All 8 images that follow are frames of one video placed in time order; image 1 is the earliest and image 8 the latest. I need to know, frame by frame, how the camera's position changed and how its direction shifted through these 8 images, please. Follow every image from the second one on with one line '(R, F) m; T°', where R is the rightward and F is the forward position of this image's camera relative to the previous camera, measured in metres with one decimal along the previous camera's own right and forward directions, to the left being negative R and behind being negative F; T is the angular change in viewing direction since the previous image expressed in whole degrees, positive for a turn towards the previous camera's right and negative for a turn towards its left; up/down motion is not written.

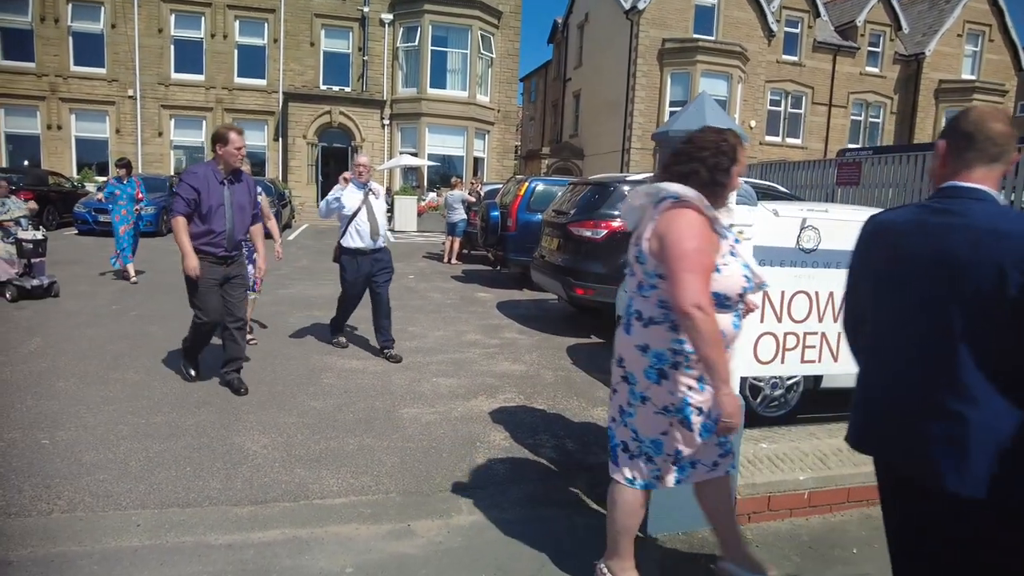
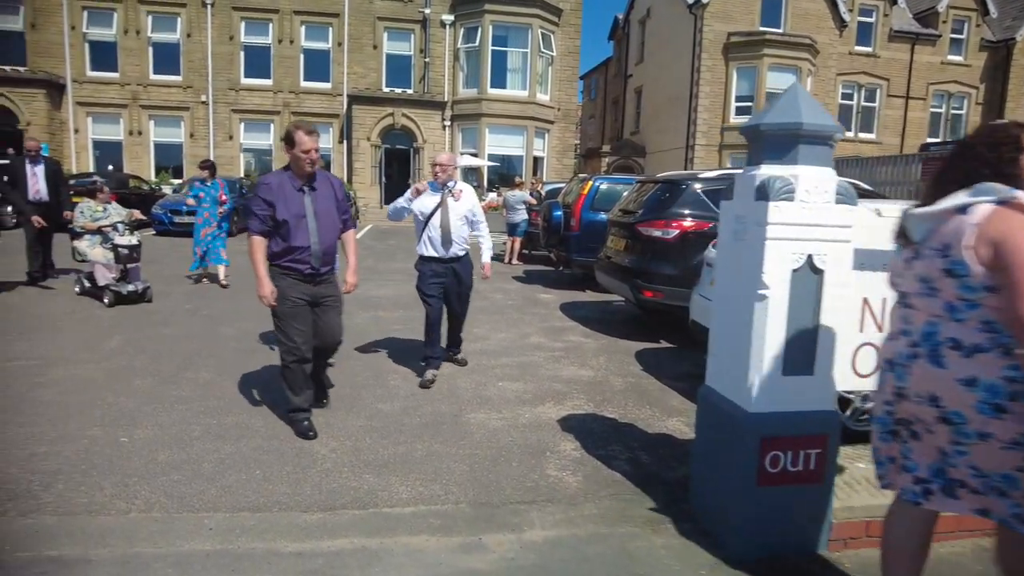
(-0.1, +0.1) m; -5°
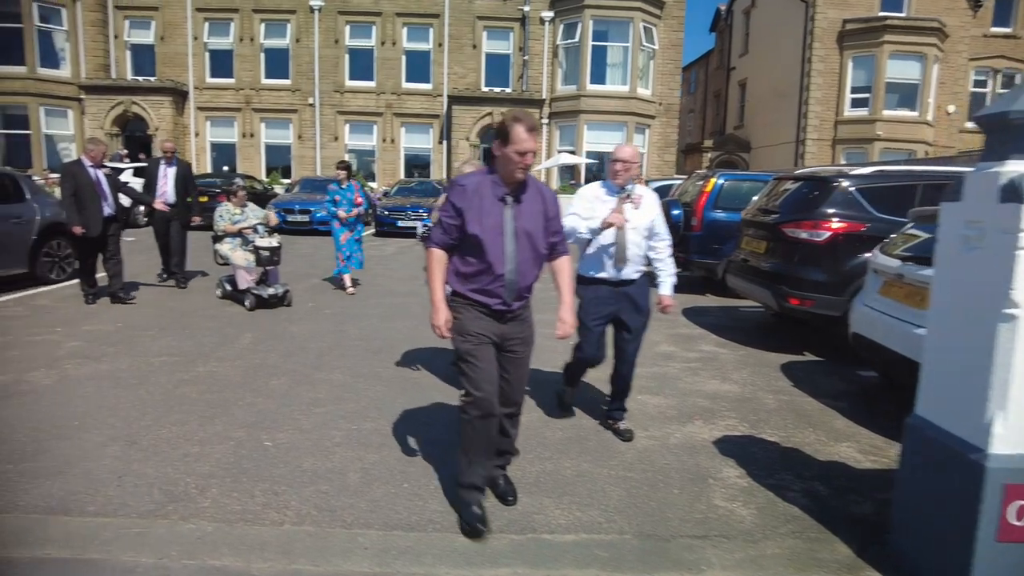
(-0.4, +0.3) m; -7°
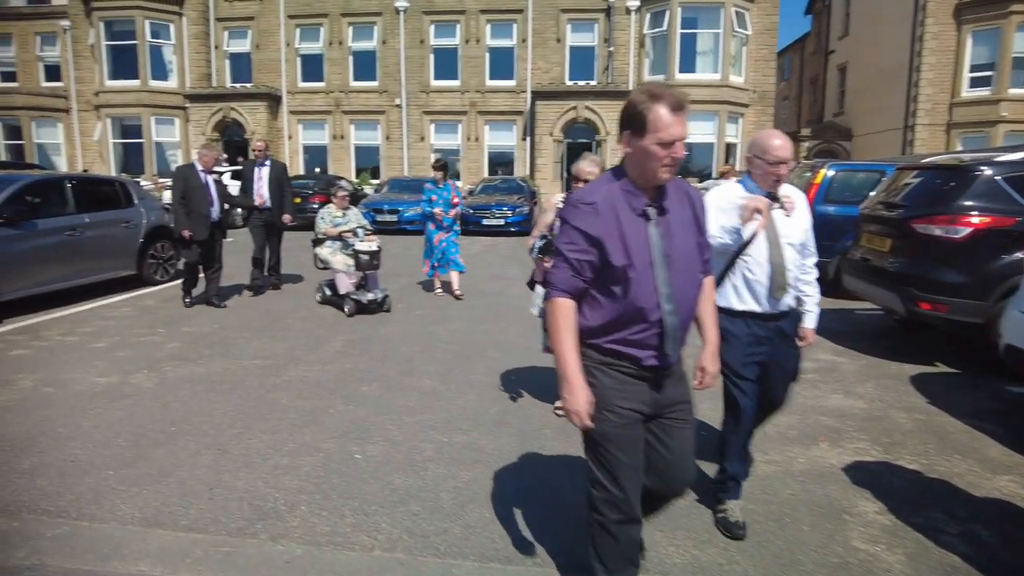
(-0.1, +0.3) m; -7°
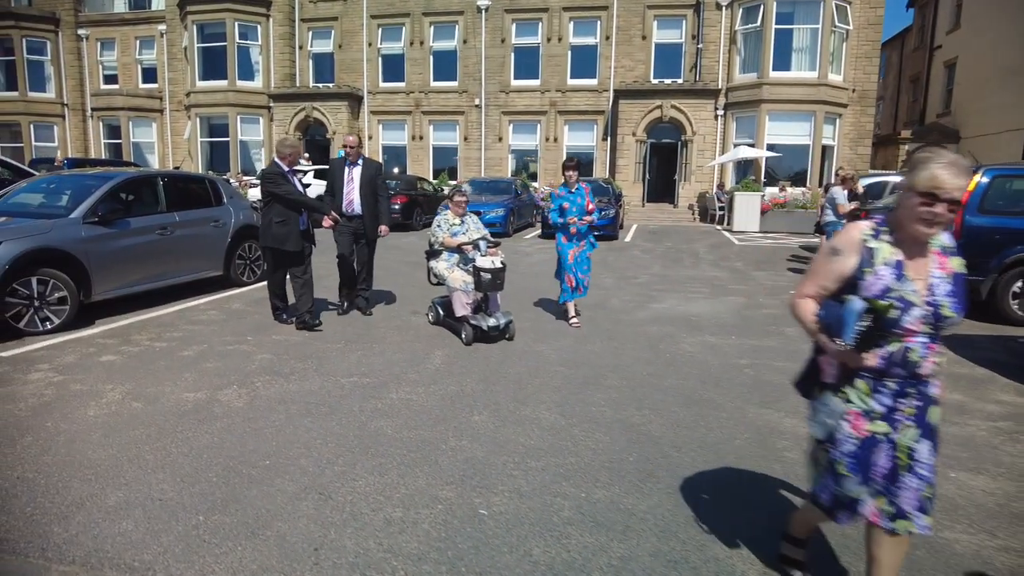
(-0.5, +0.7) m; -6°
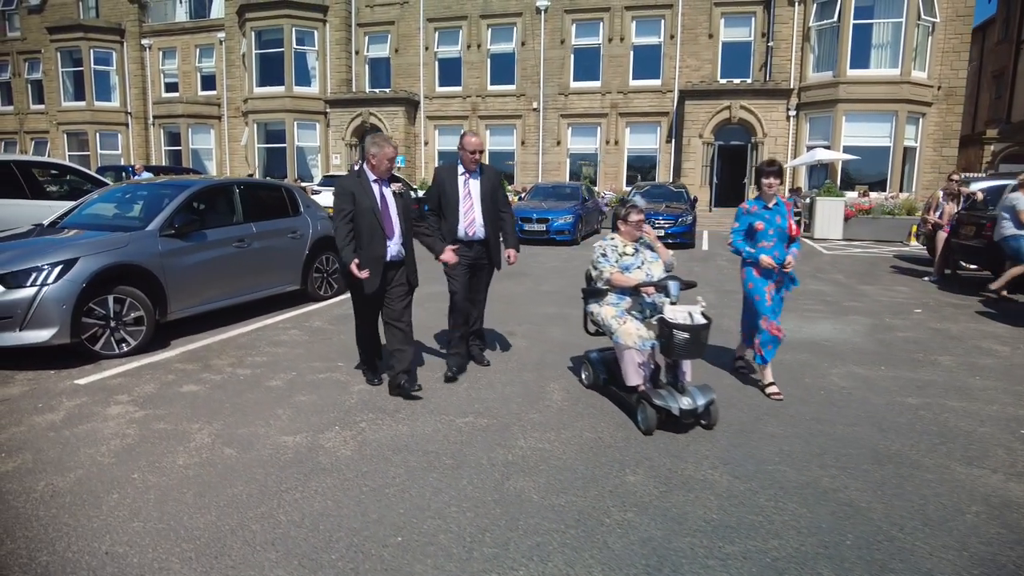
(-0.7, +0.8) m; -4°
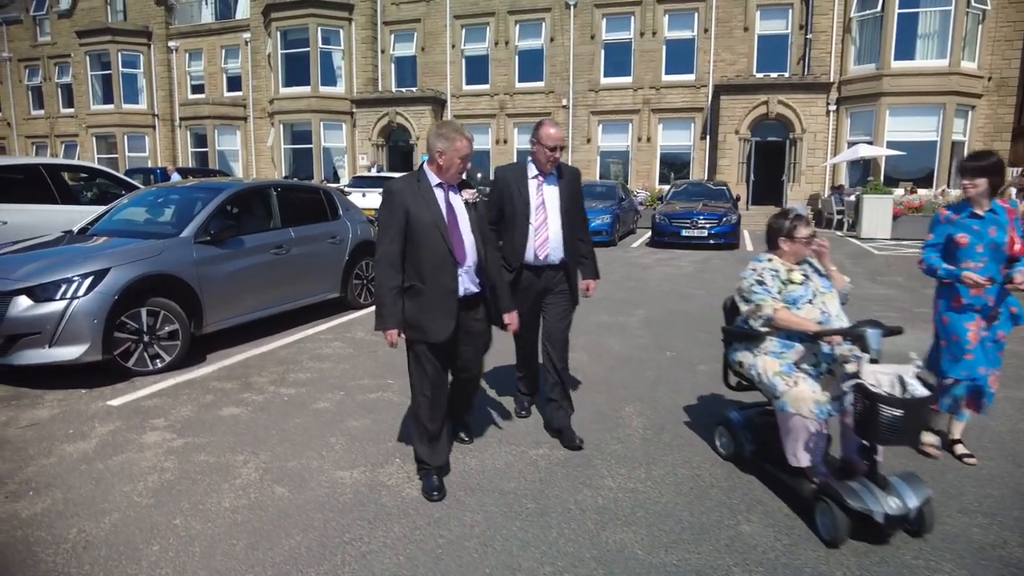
(-0.4, +0.5) m; -2°
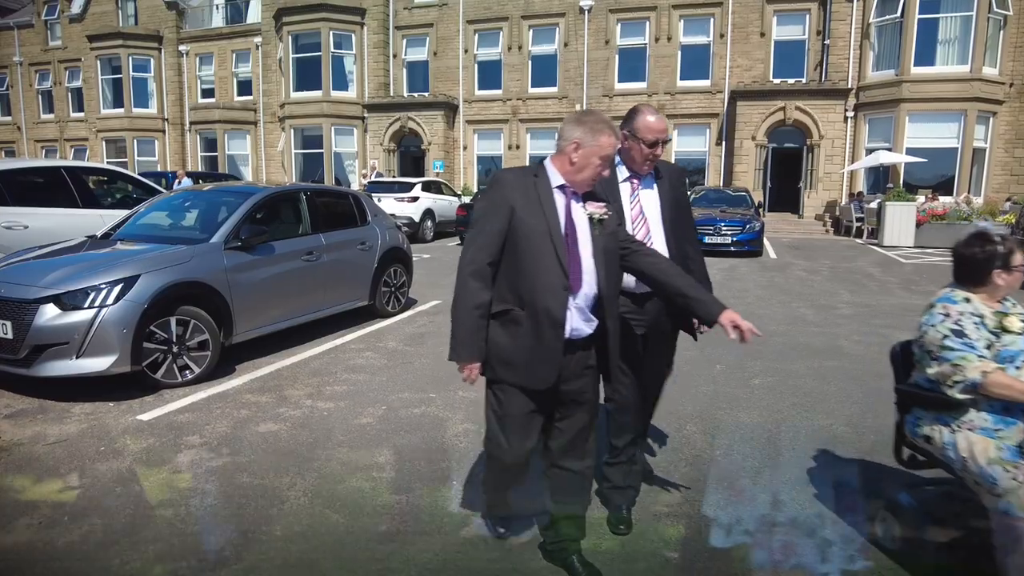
(-0.4, +0.3) m; 0°
